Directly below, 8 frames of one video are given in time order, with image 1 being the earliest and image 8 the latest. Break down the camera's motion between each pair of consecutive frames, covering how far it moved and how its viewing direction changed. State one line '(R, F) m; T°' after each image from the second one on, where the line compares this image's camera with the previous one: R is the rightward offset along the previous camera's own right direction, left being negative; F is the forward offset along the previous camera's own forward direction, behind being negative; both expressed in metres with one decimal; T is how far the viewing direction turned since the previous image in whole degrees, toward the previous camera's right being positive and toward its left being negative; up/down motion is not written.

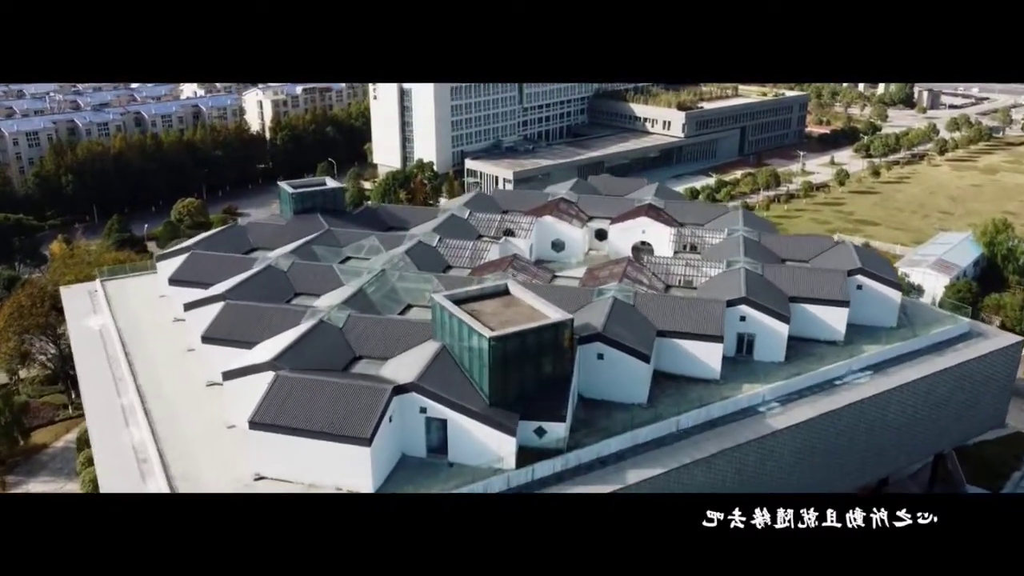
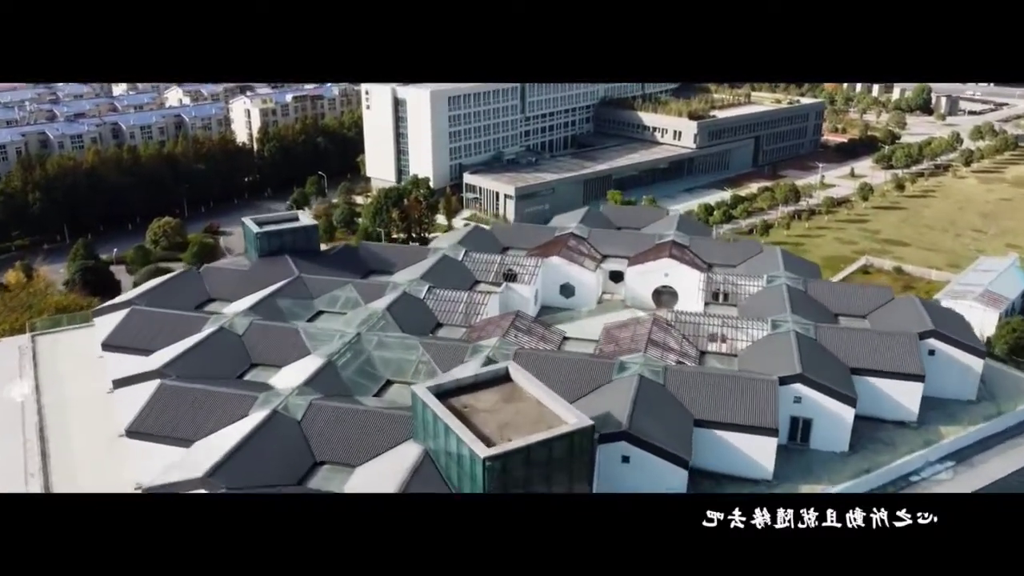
(0.0, +1.1) m; 0°
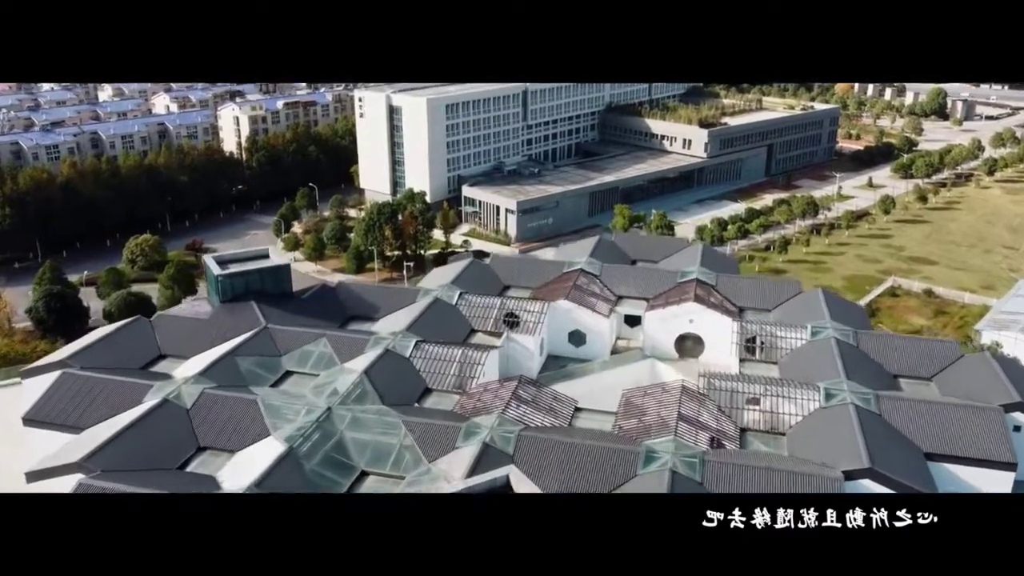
(0.0, +0.9) m; 0°
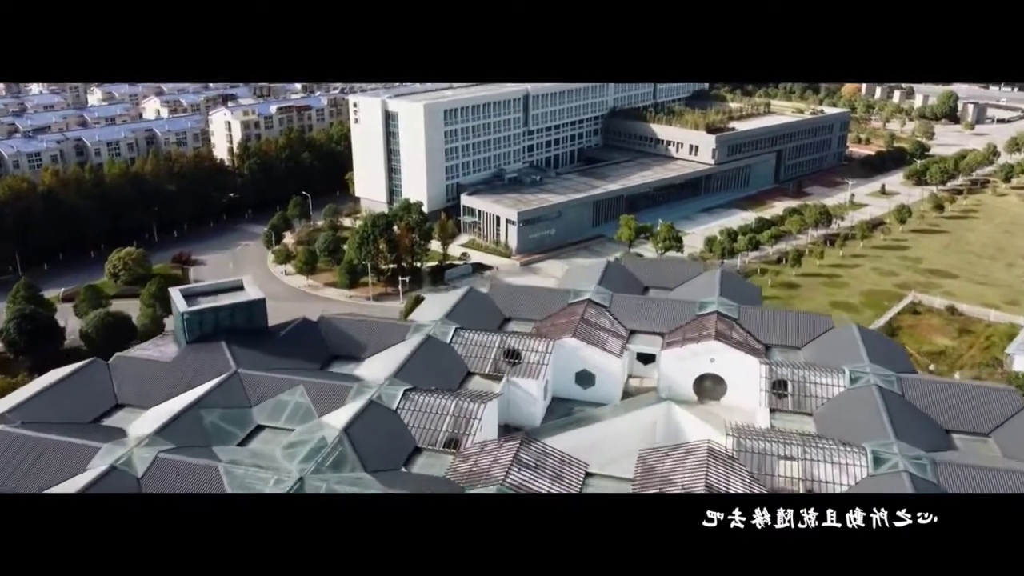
(0.0, +0.6) m; 0°
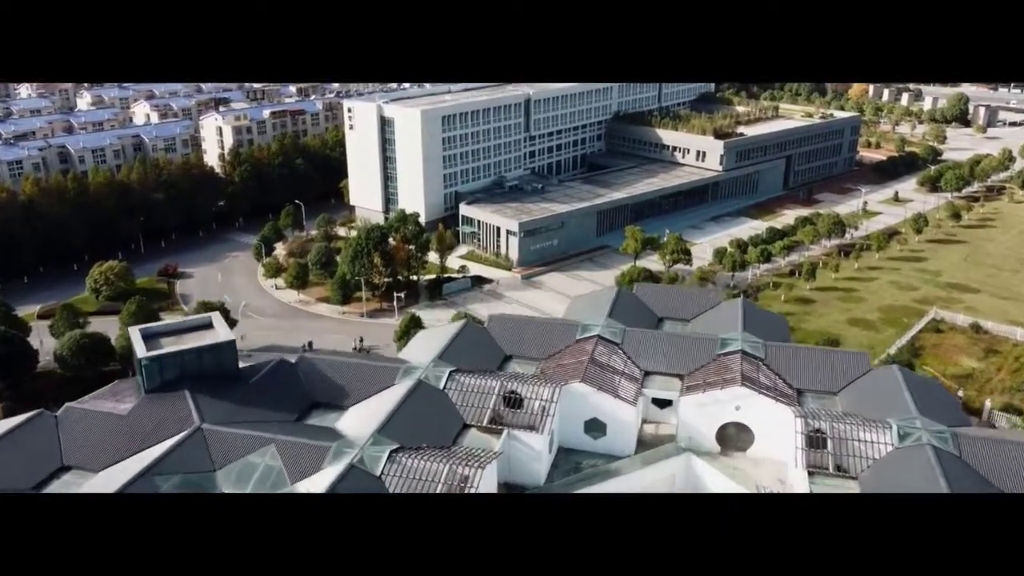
(0.0, +0.6) m; 0°
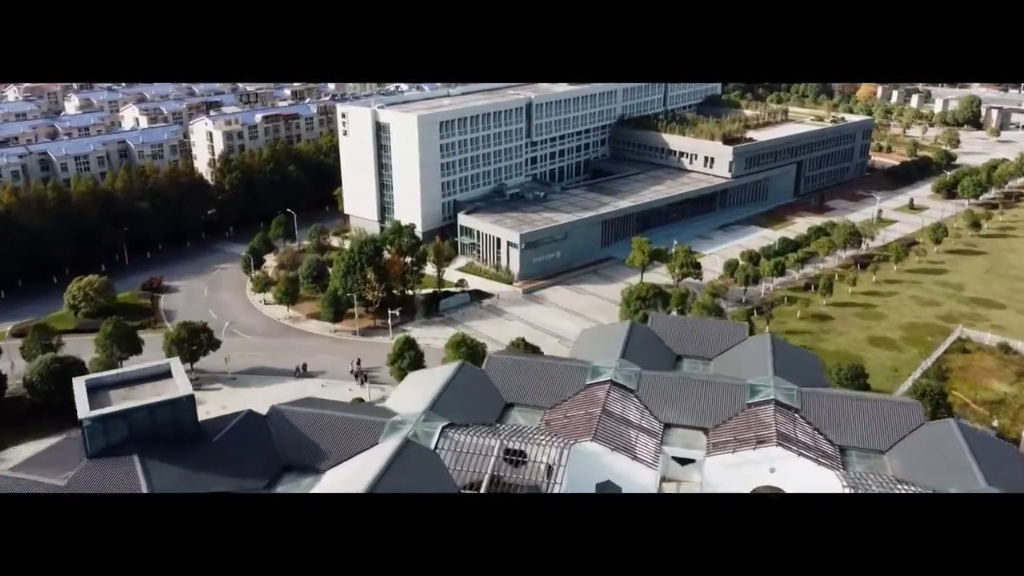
(0.0, +0.6) m; 0°
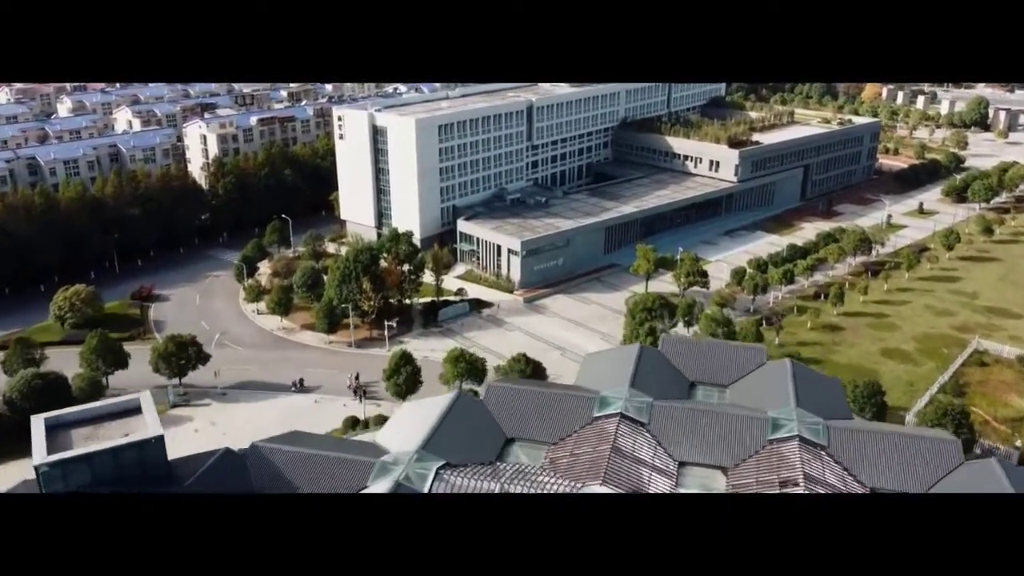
(0.0, +0.4) m; 0°
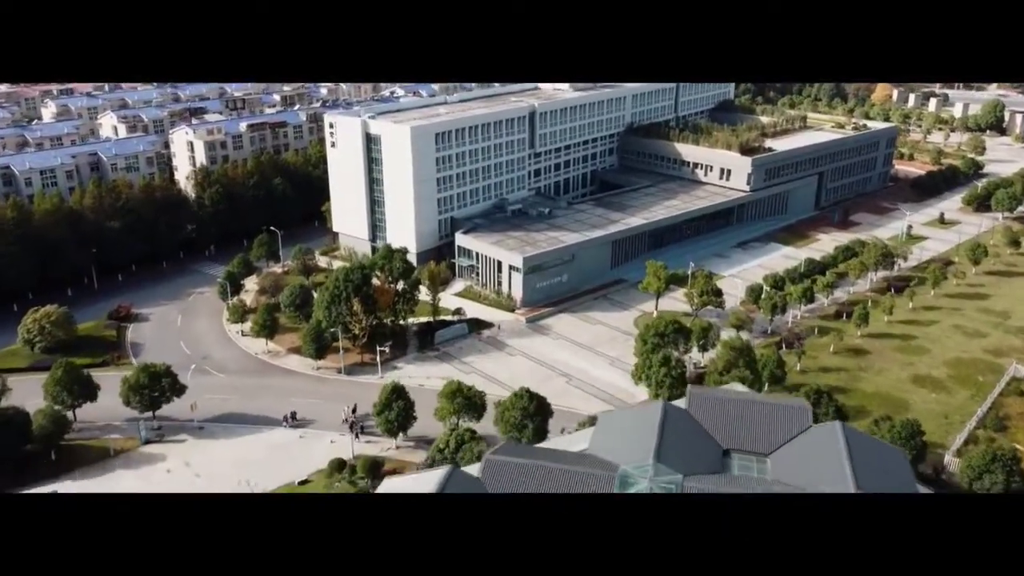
(0.0, +0.7) m; 0°
